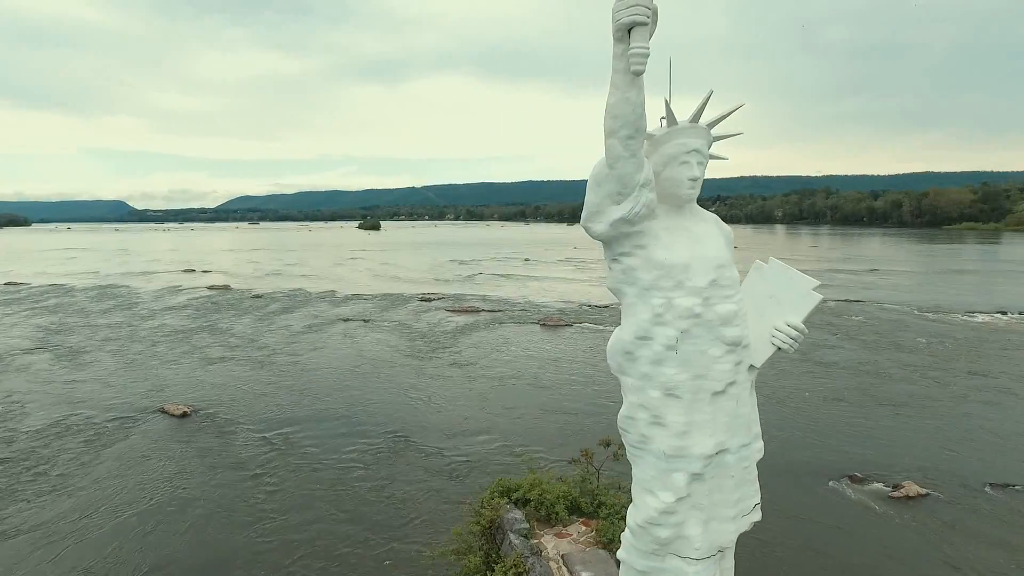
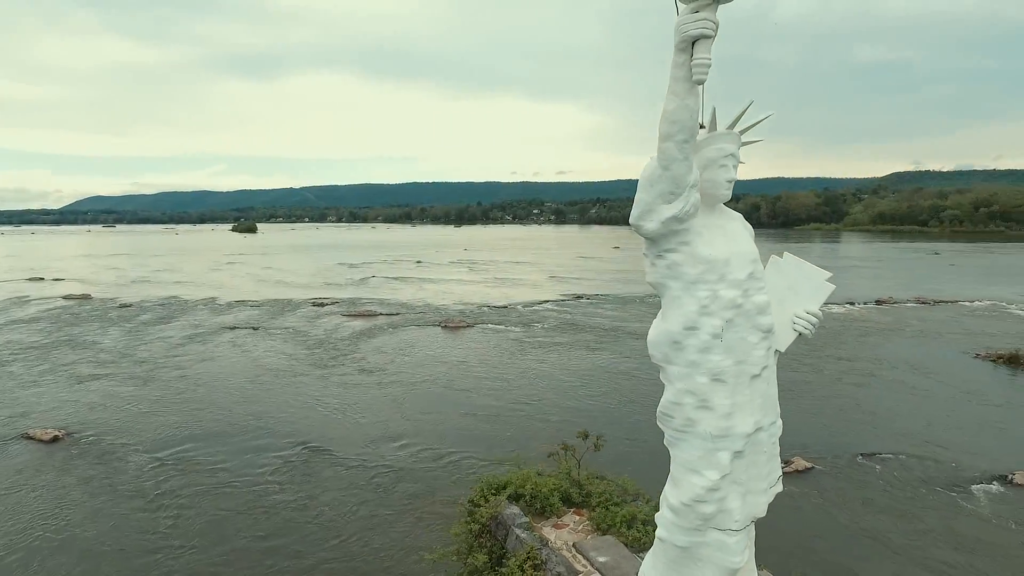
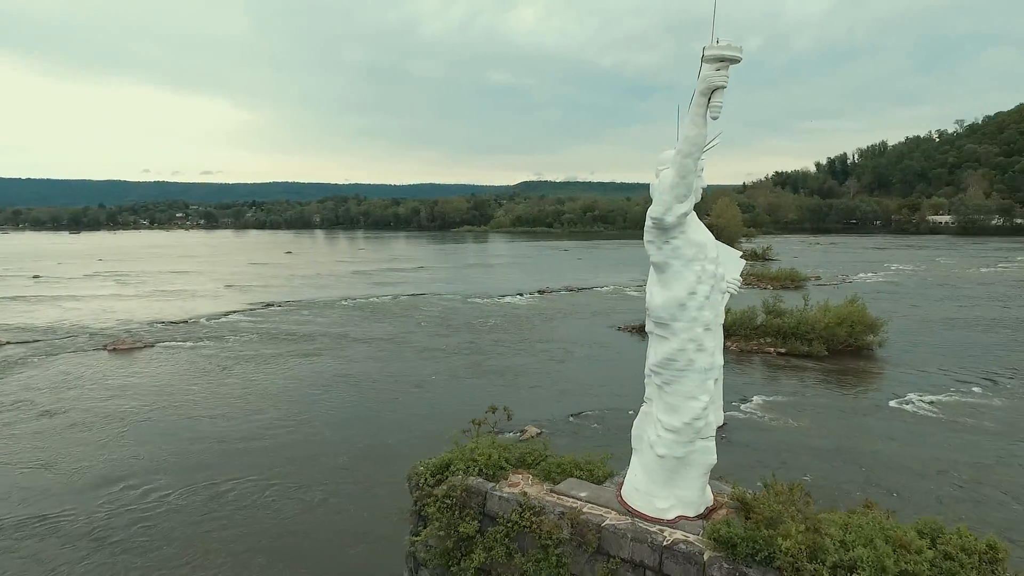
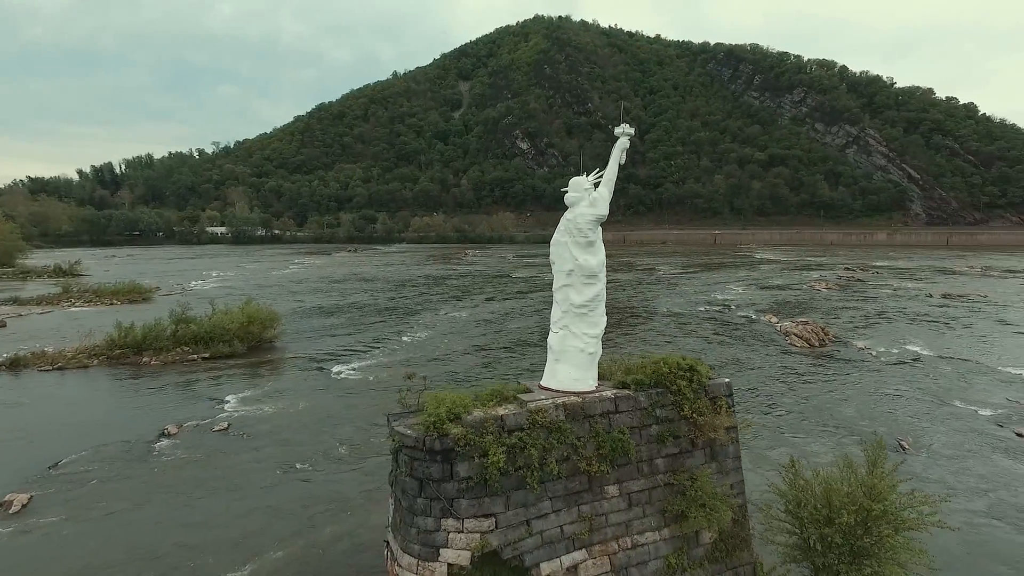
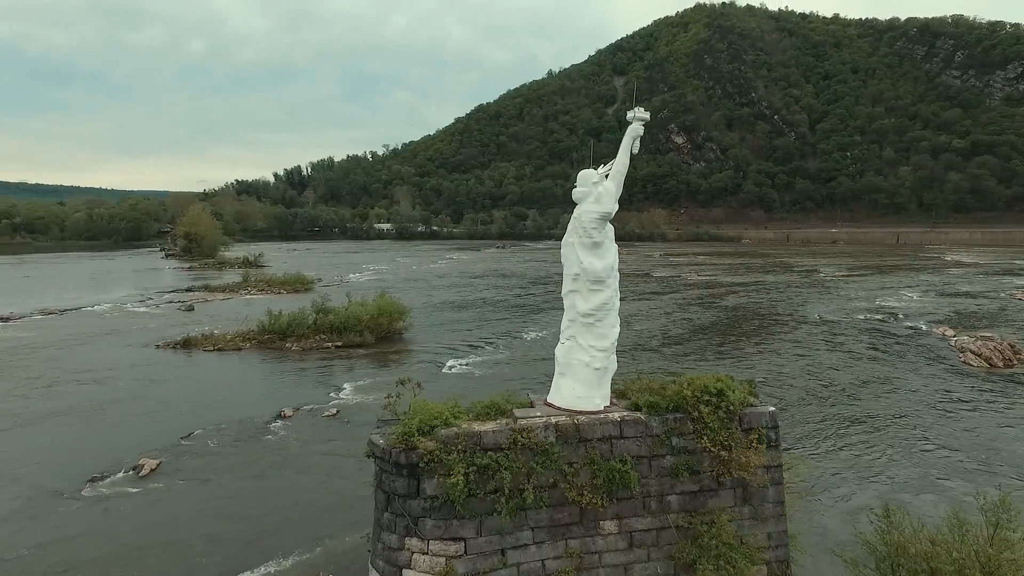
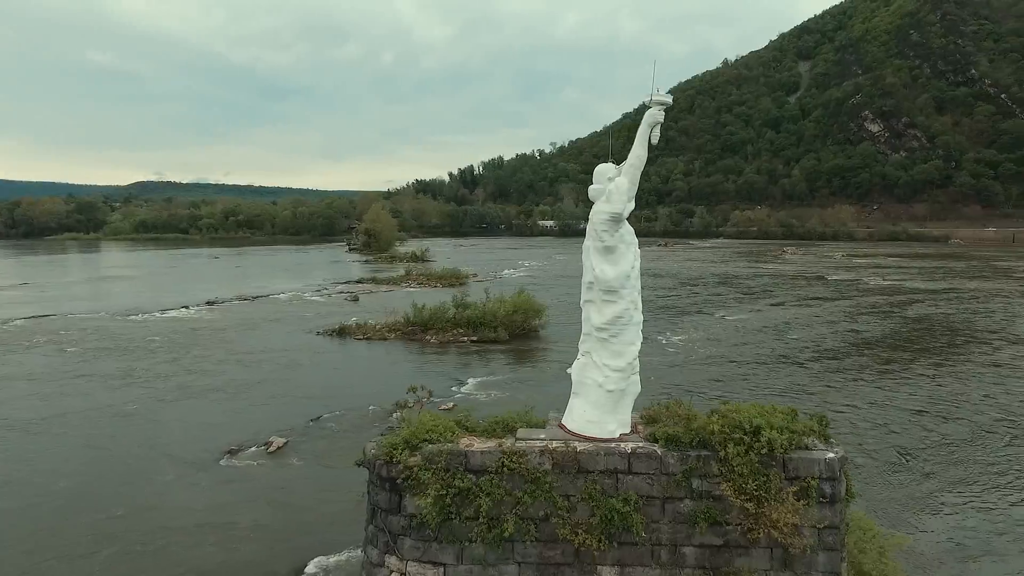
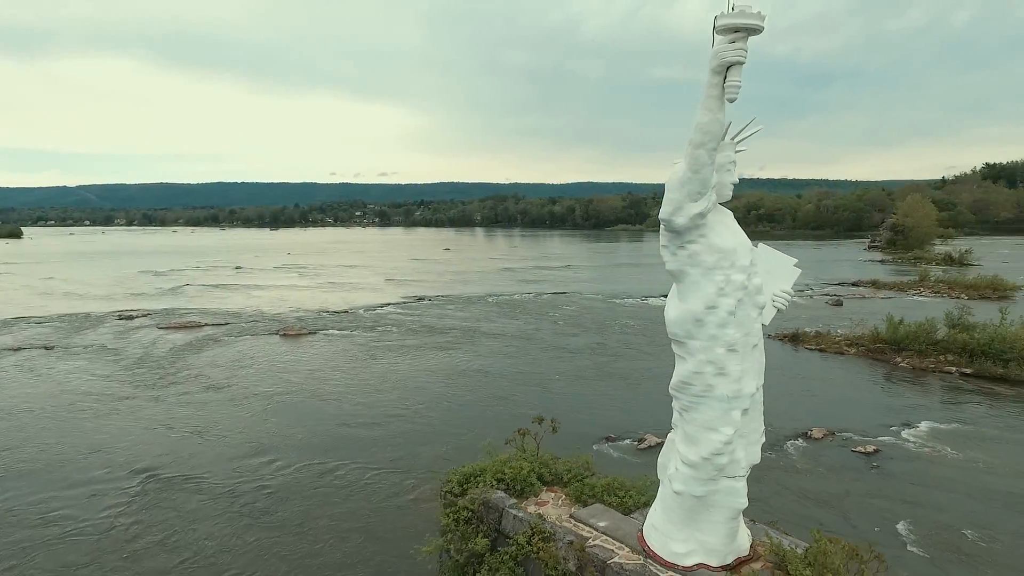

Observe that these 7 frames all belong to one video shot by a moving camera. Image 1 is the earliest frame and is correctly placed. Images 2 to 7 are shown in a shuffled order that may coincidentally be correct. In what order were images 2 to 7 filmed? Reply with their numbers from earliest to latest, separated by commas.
2, 7, 3, 6, 5, 4
